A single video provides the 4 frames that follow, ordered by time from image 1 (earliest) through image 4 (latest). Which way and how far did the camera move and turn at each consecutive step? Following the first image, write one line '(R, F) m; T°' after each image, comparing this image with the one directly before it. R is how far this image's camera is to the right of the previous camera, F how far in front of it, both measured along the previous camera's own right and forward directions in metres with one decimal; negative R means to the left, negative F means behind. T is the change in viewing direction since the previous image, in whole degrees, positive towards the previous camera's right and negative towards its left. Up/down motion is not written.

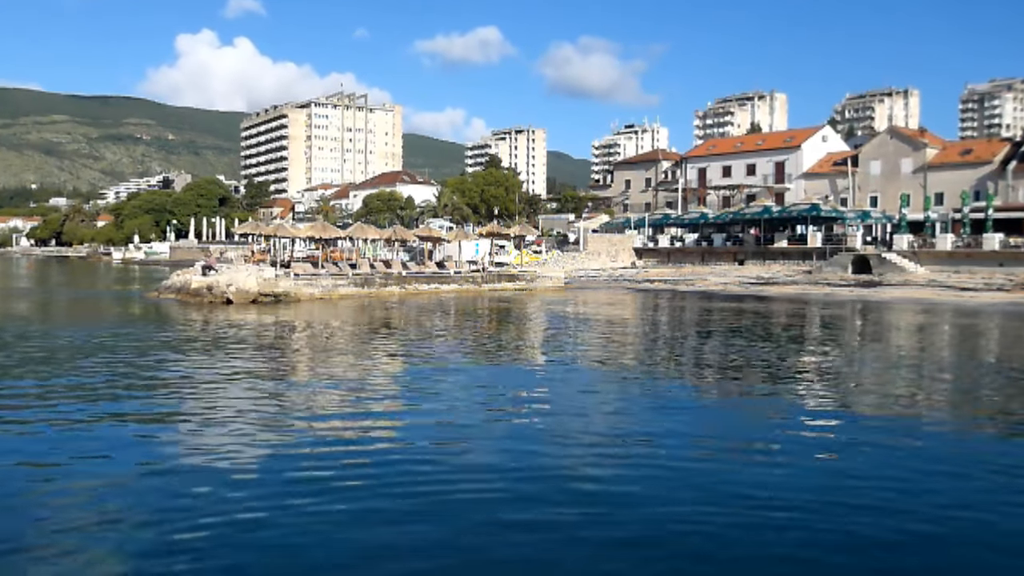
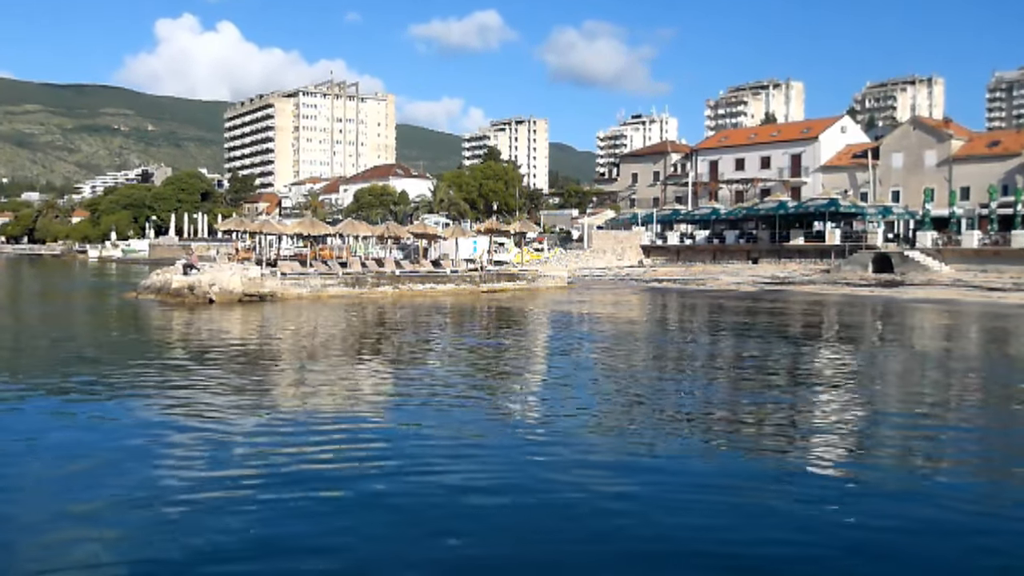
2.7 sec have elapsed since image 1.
(+0.2, +2.4) m; 0°
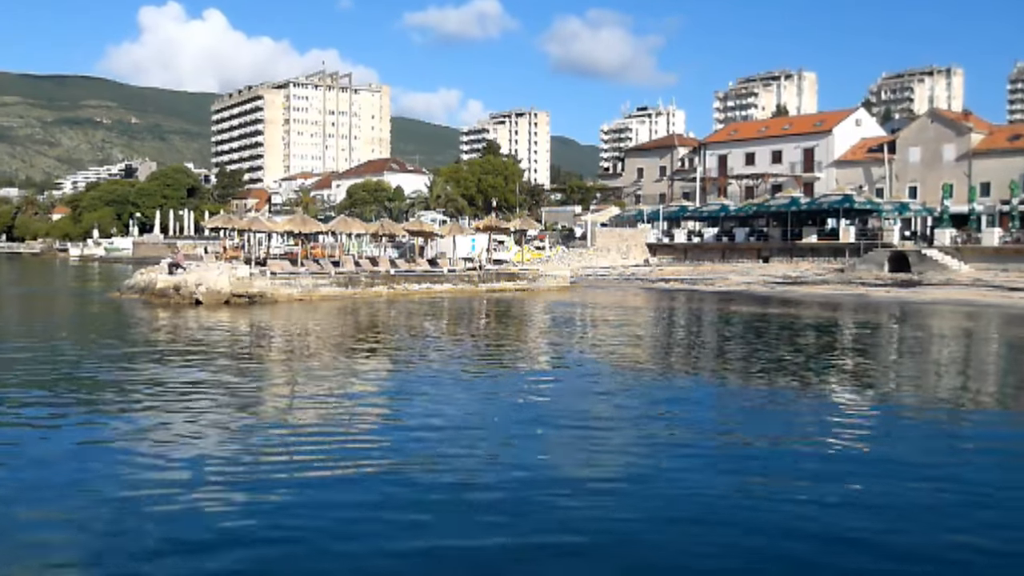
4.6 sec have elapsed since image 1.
(+0.1, +1.7) m; 0°
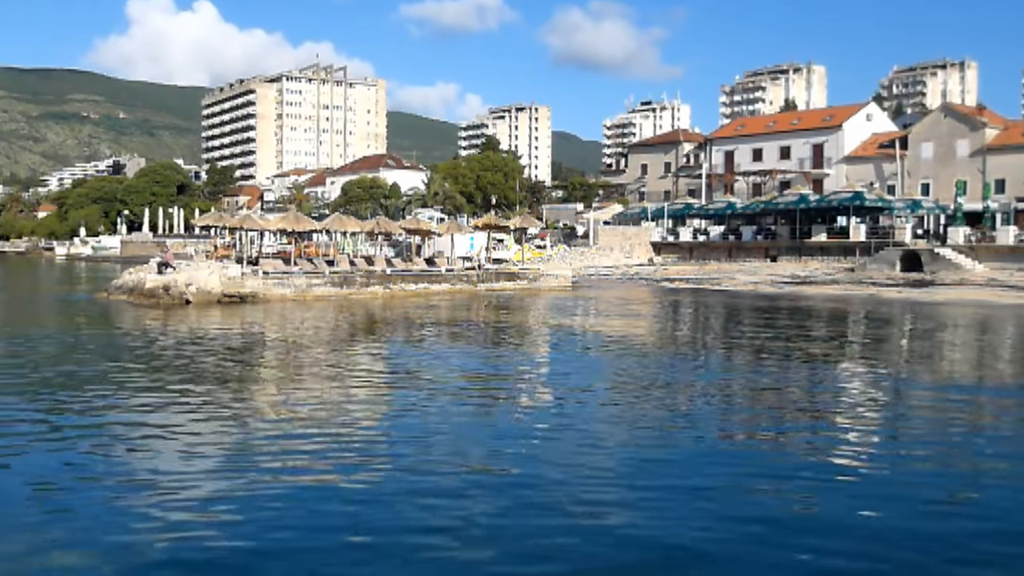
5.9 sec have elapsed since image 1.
(+0.1, +1.2) m; 0°
